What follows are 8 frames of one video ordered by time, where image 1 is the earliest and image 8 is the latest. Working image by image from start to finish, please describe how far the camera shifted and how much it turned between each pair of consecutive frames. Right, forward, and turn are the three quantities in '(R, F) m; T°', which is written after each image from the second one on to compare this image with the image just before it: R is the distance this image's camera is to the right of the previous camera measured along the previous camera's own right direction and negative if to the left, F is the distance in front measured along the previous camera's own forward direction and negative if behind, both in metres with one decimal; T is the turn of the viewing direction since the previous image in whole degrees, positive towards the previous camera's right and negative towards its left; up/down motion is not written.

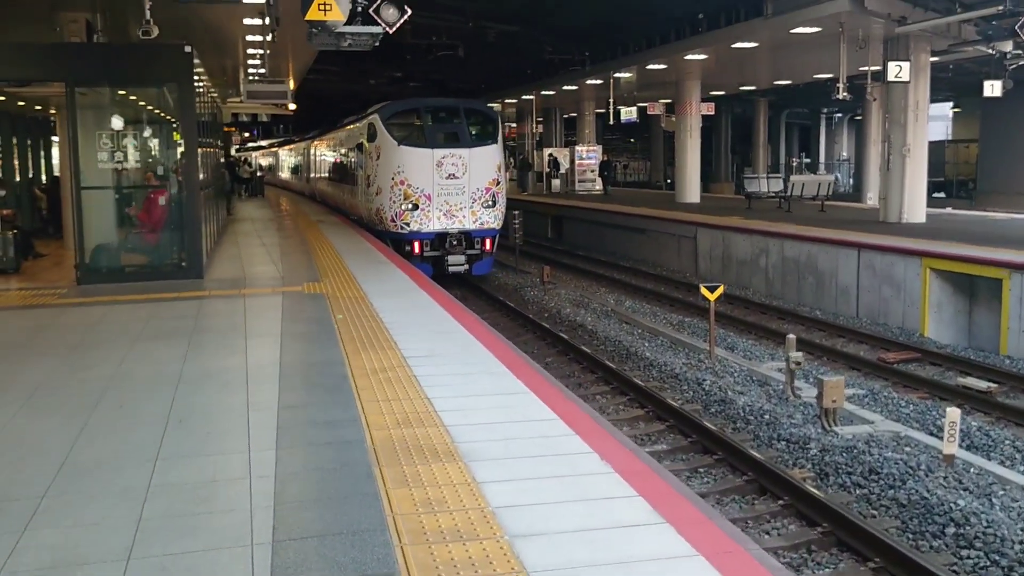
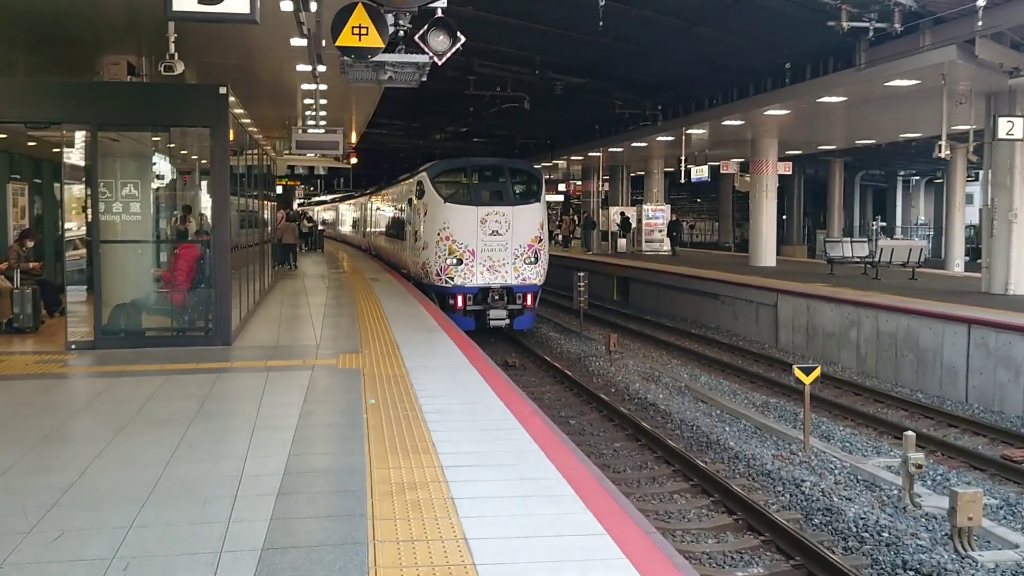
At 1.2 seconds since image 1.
(0.0, +1.2) m; -4°
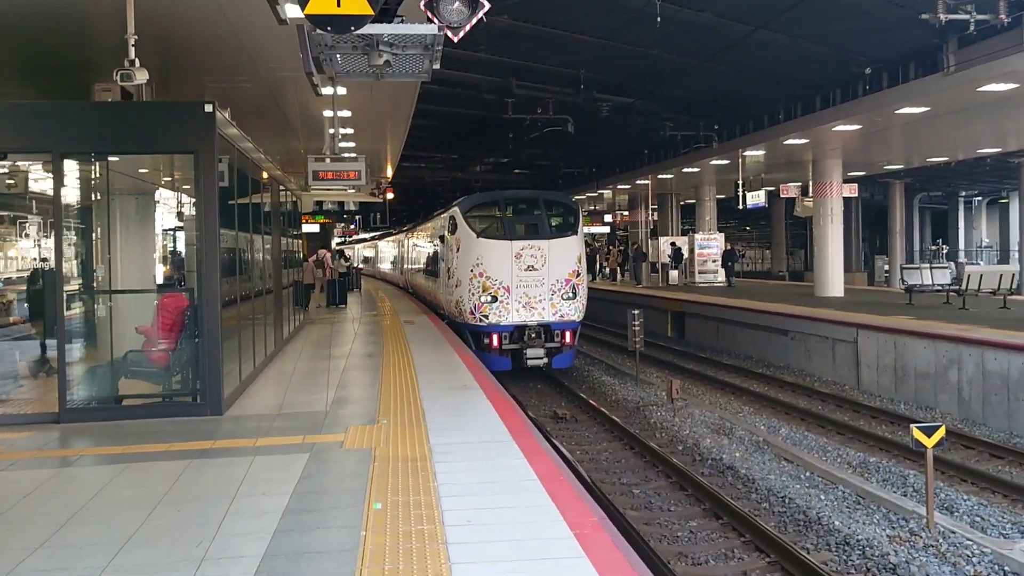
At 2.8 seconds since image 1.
(0.0, +1.5) m; -3°
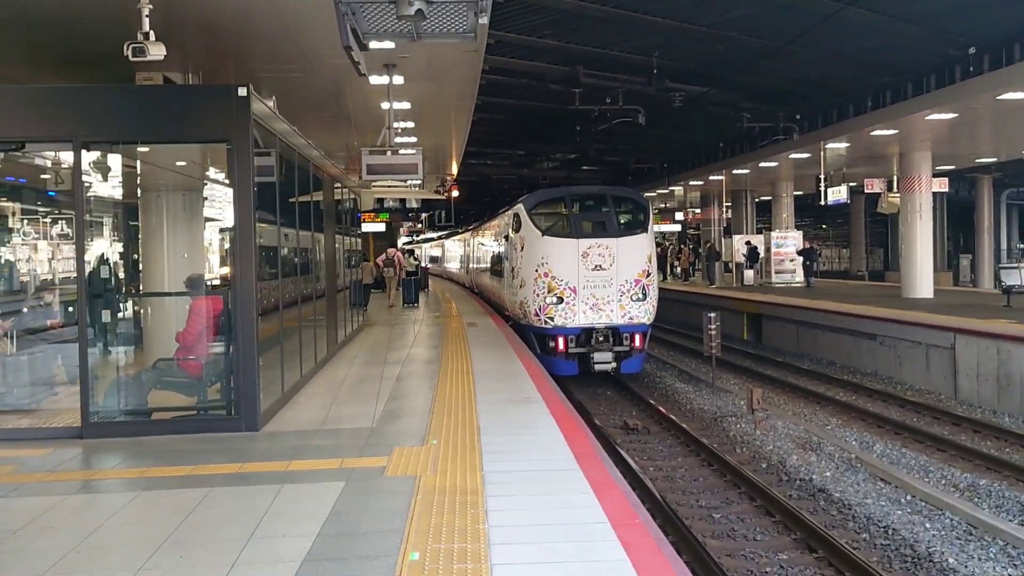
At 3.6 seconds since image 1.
(0.0, +0.8) m; -4°
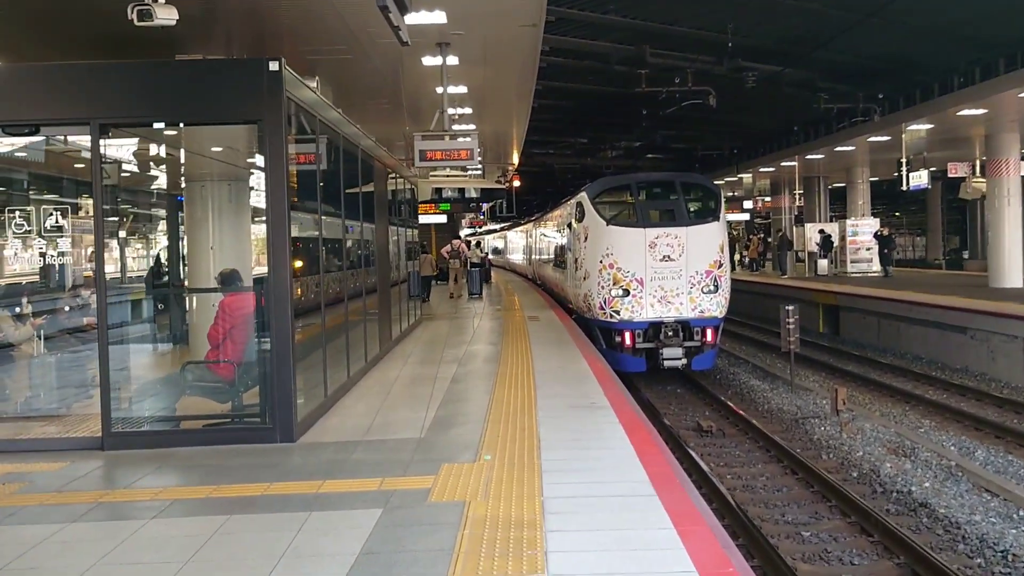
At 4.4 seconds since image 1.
(0.0, +0.7) m; -4°
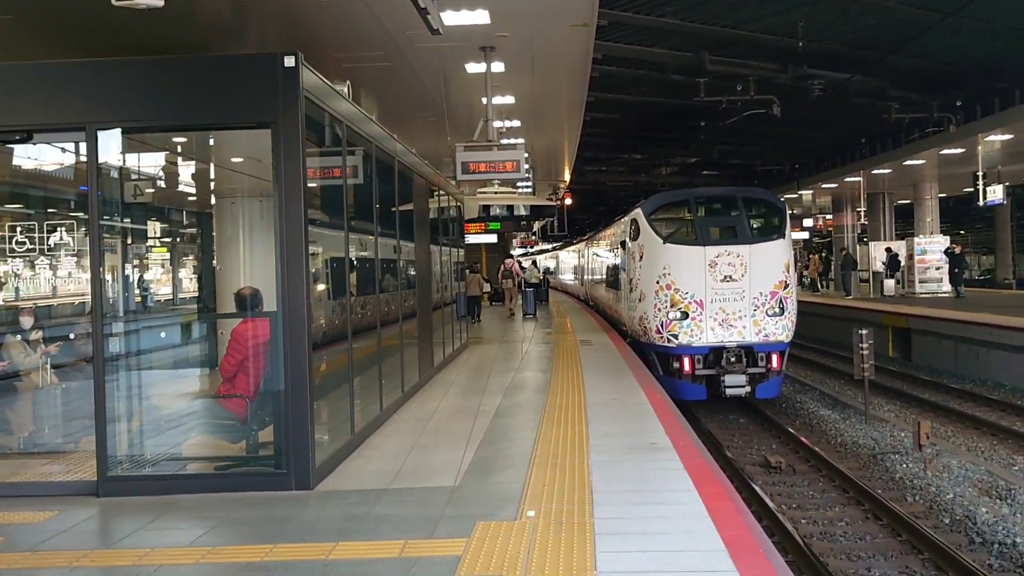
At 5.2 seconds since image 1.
(0.0, +0.7) m; -3°
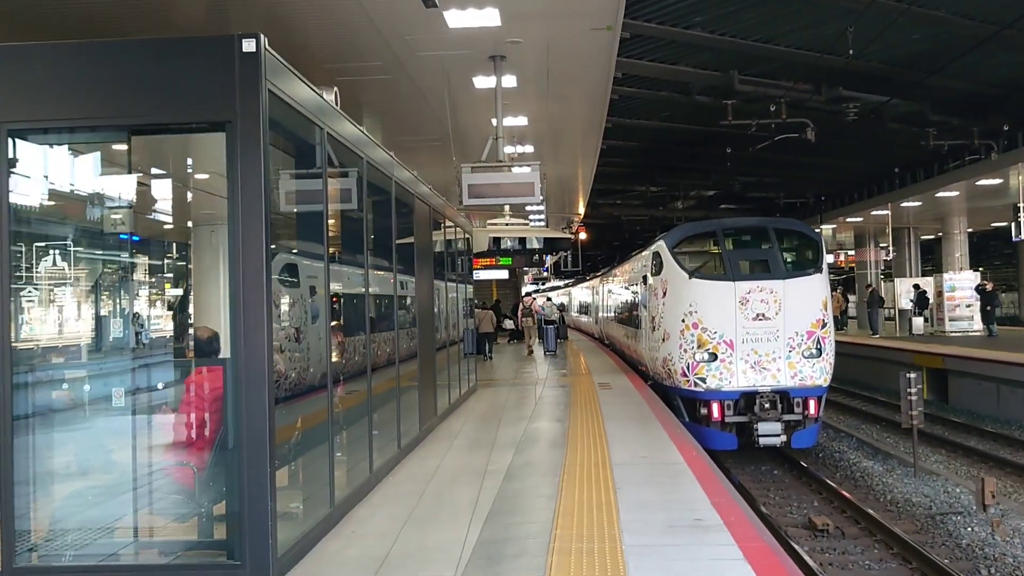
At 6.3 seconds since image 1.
(0.0, +1.0) m; -1°
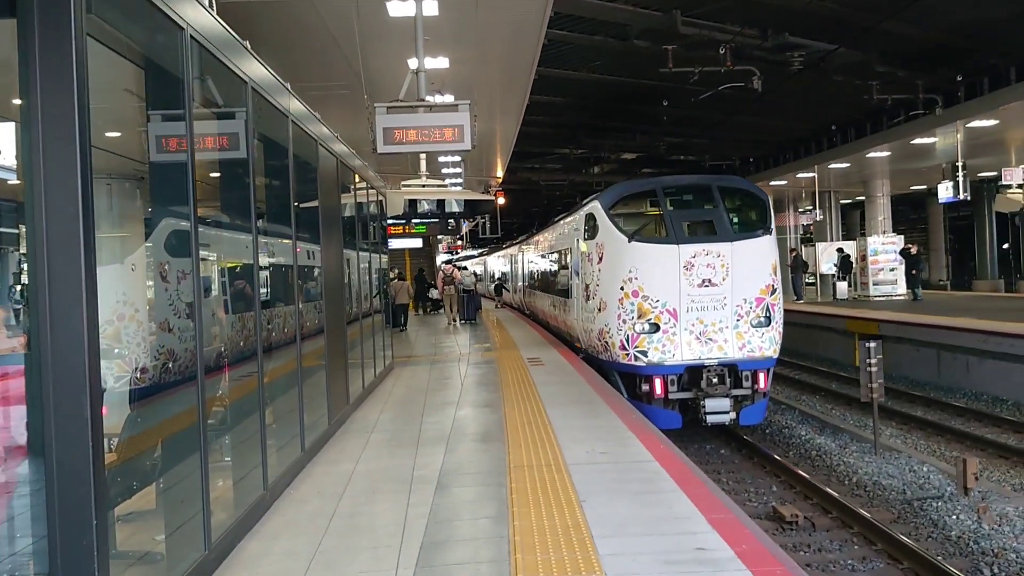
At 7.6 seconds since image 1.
(-0.1, +1.3) m; +5°
